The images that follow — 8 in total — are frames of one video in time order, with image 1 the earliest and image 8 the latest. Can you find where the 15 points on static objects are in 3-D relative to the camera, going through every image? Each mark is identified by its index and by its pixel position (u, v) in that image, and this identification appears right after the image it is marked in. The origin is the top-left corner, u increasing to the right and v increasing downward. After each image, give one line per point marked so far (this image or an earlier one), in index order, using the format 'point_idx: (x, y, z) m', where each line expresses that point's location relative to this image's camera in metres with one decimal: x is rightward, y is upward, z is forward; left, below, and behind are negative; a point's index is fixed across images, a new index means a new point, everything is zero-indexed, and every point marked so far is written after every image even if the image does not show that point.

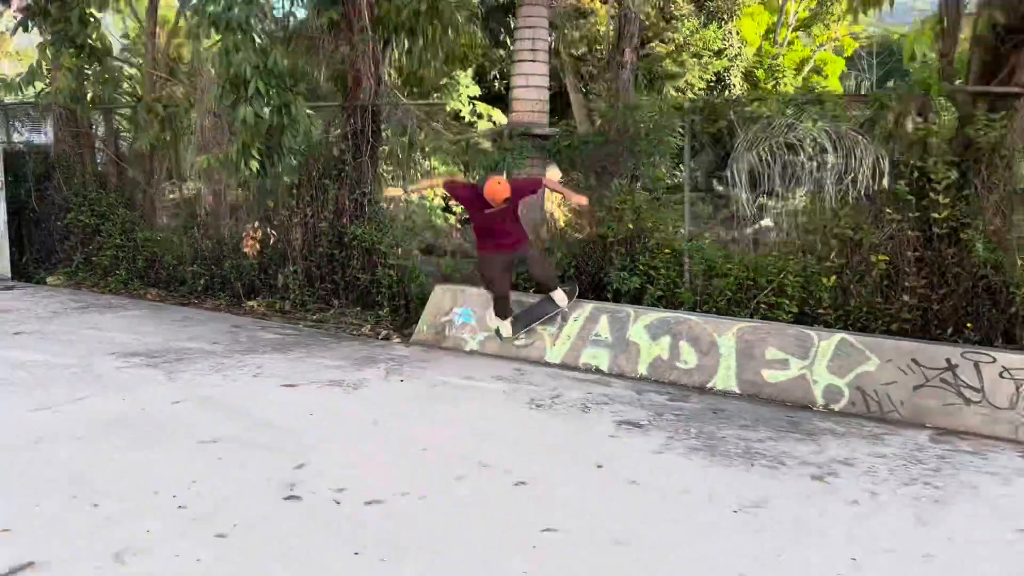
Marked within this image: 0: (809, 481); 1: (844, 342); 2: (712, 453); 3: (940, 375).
0: (+1.3, -0.8, +3.8) m
1: (+1.9, -0.3, +5.0) m
2: (+0.9, -0.8, +4.1) m
3: (+2.4, -0.5, +4.7) m
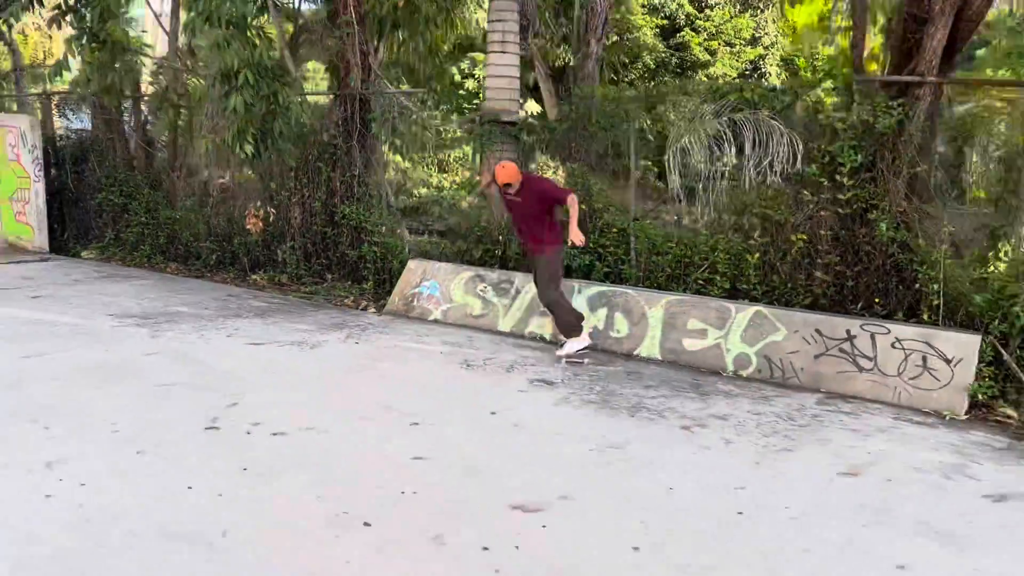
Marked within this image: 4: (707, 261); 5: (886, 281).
0: (+0.8, -0.7, +4.2) m
1: (+1.6, -0.2, +5.4) m
2: (+0.5, -0.6, +4.6) m
3: (+1.9, -0.3, +5.1) m
4: (+1.3, +0.2, +6.0) m
5: (+2.3, 0.0, +5.3) m
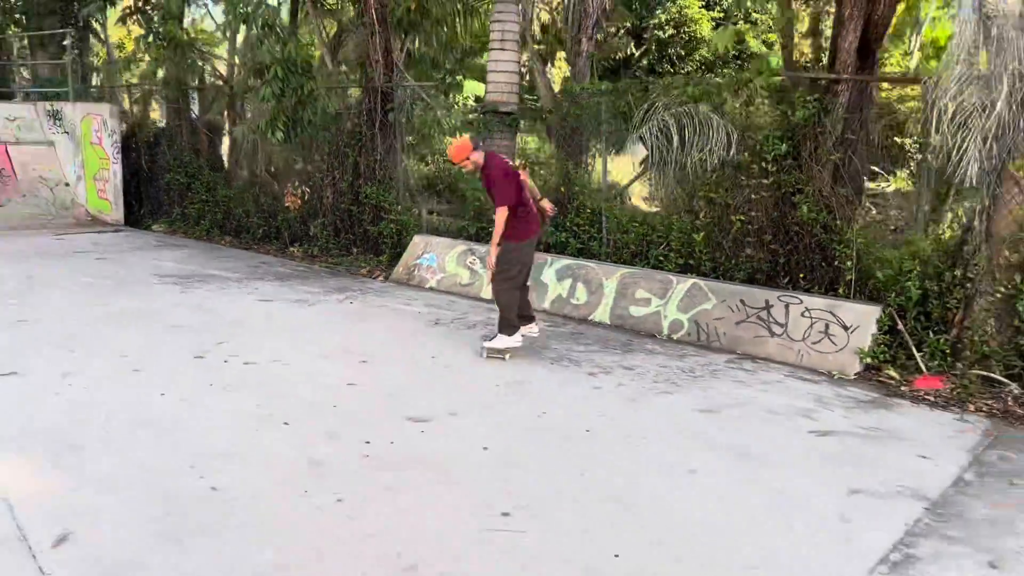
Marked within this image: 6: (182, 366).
0: (+0.4, -0.5, +5.0) m
1: (+1.3, 0.0, +6.1) m
2: (+0.1, -0.4, +5.4) m
3: (+1.6, -0.2, +5.7) m
4: (+1.2, +0.4, +6.7) m
5: (+2.0, +0.2, +5.9) m
6: (-1.8, -0.4, +4.8) m
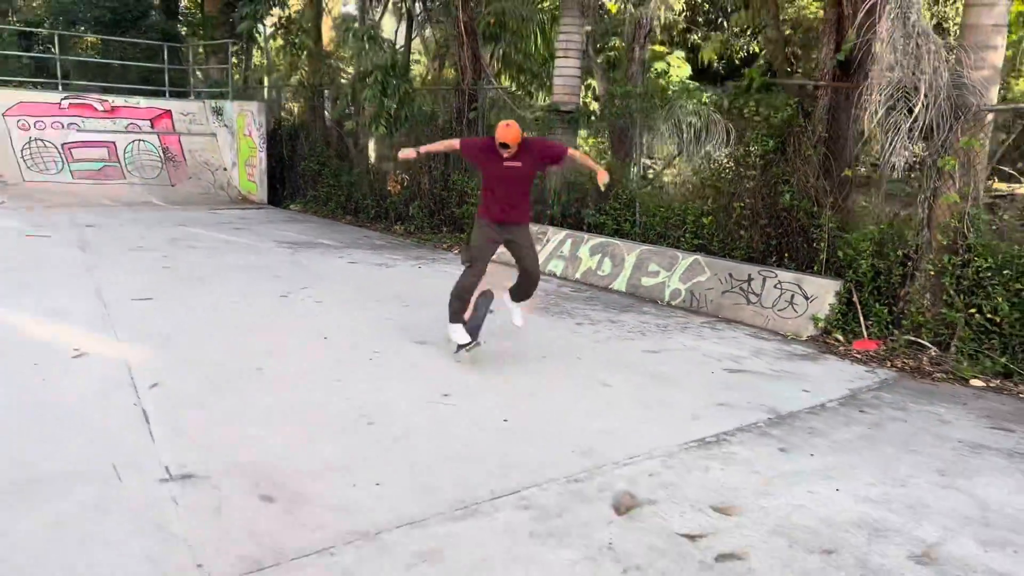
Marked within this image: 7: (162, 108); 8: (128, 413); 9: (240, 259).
0: (+0.4, -0.3, +6.2) m
1: (+1.5, +0.2, +7.1) m
2: (+0.2, -0.2, +6.6) m
3: (+1.8, 0.0, +6.7) m
4: (+1.5, +0.6, +7.7) m
5: (+2.2, +0.4, +6.8) m
6: (-1.8, -0.1, +6.4) m
7: (-5.4, +2.8, +13.3) m
8: (-1.8, -0.6, +4.0) m
9: (-2.5, +0.3, +8.1) m
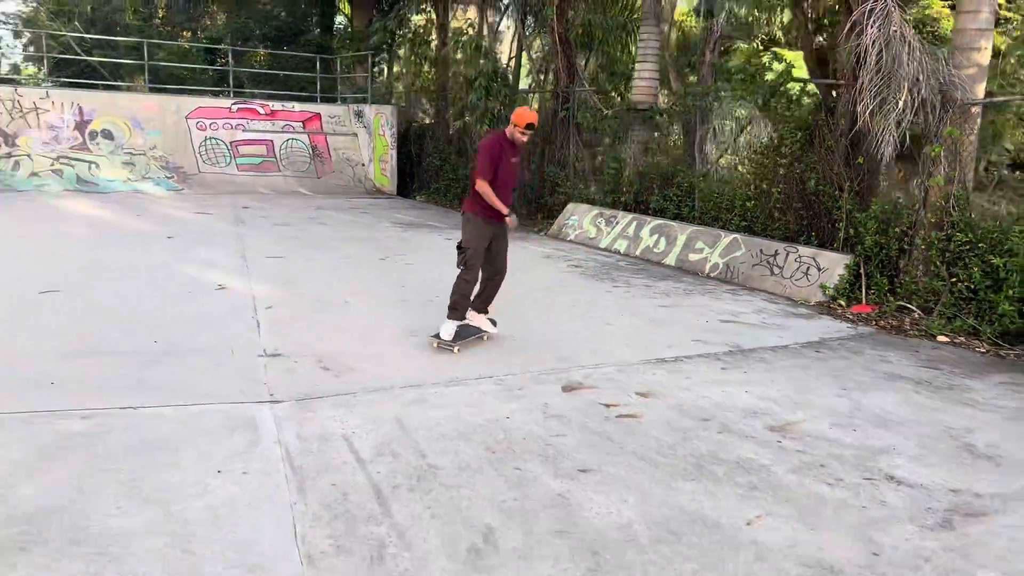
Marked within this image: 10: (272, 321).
0: (+0.8, 0.0, +7.4) m
1: (+2.1, +0.5, +8.1) m
2: (+0.7, +0.1, +7.9) m
3: (+2.3, +0.3, +7.7) m
4: (+2.2, +0.8, +8.7) m
5: (+2.7, +0.6, +7.7) m
6: (-1.3, +0.2, +8.0) m
7: (-3.5, +3.1, +15.4) m
8: (-1.7, -0.2, +5.6) m
9: (-1.7, +0.6, +9.7) m
10: (-1.6, -0.2, +5.6) m
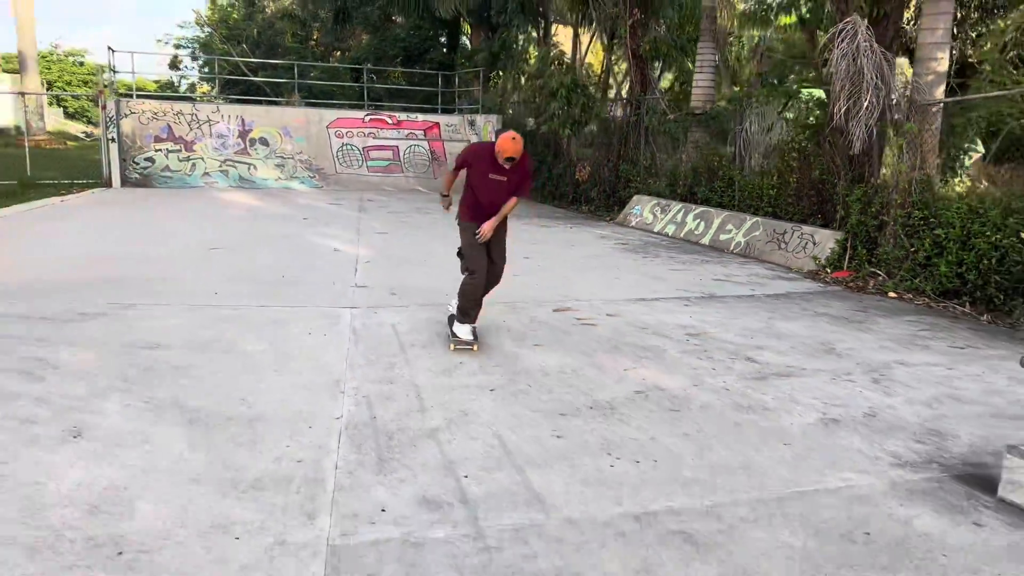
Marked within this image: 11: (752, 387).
0: (+1.3, +0.3, +9.1) m
1: (+2.7, +0.7, +9.6) m
2: (+1.3, +0.4, +9.6) m
3: (+2.8, +0.5, +9.1) m
4: (+2.9, +1.1, +10.2) m
5: (+3.3, +0.9, +9.1) m
6: (-0.7, +0.6, +10.0) m
7: (-1.6, +3.4, +17.7) m
8: (-1.5, +0.2, +7.7) m
9: (-0.8, +0.9, +11.8) m
10: (-1.3, +0.2, +7.7) m
11: (+1.3, -0.5, +4.6) m
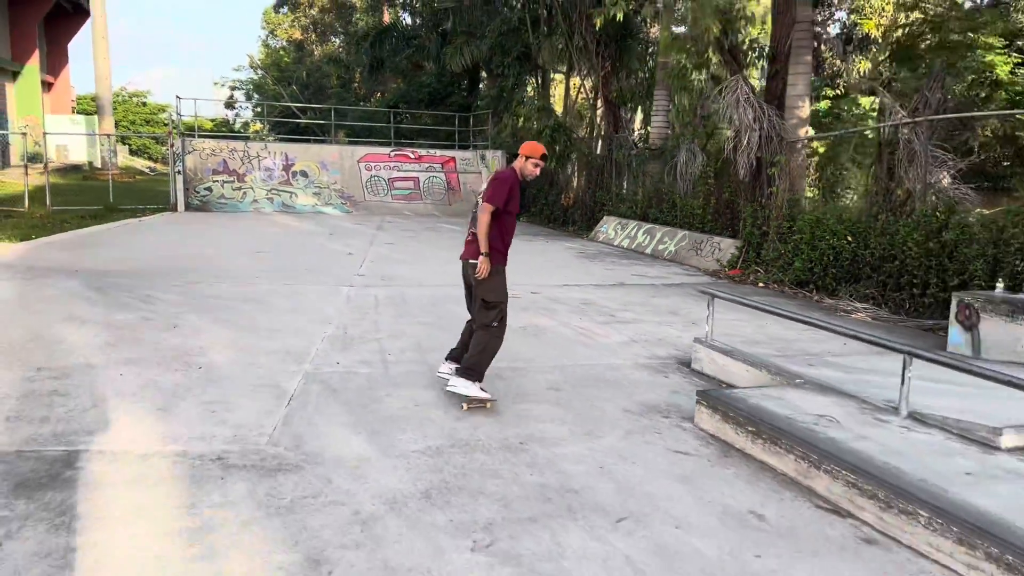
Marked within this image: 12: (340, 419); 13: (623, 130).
0: (+1.0, +0.4, +11.6) m
1: (+2.4, +0.7, +12.0) m
2: (+1.0, +0.4, +12.1) m
3: (+2.5, +0.6, +11.5) m
4: (+2.6, +1.1, +12.6) m
5: (+2.9, +0.9, +11.5) m
6: (-1.0, +0.6, +12.6) m
7: (-1.5, +3.1, +20.5) m
8: (-1.9, +0.3, +10.3) m
9: (-1.0, +0.9, +14.4) m
10: (-1.7, +0.3, +10.3) m
11: (+0.7, -0.3, +7.0) m
12: (-0.9, -0.7, +4.3) m
13: (+2.0, +2.8, +15.4) m
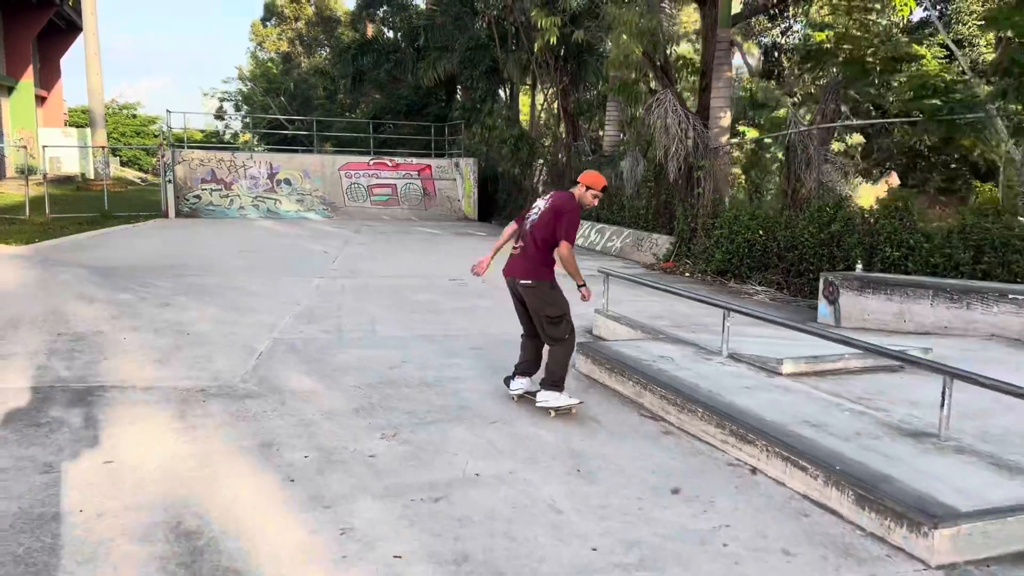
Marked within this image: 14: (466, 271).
0: (+0.4, +0.5, +12.8) m
1: (+1.8, +0.8, +13.3) m
2: (+0.4, +0.5, +13.3) m
3: (+1.9, +0.7, +12.8) m
4: (+2.0, +1.2, +13.9) m
5: (+2.3, +1.0, +12.7) m
6: (-1.6, +0.7, +13.8) m
7: (-2.2, +3.1, +21.7) m
8: (-2.5, +0.4, +11.6) m
9: (-1.6, +0.9, +15.7) m
10: (-2.3, +0.4, +11.6) m
11: (+0.1, -0.2, +8.3) m
12: (-1.4, -0.5, +5.6) m
13: (+1.3, +2.9, +16.6) m
14: (-0.6, +0.2, +10.8) m
